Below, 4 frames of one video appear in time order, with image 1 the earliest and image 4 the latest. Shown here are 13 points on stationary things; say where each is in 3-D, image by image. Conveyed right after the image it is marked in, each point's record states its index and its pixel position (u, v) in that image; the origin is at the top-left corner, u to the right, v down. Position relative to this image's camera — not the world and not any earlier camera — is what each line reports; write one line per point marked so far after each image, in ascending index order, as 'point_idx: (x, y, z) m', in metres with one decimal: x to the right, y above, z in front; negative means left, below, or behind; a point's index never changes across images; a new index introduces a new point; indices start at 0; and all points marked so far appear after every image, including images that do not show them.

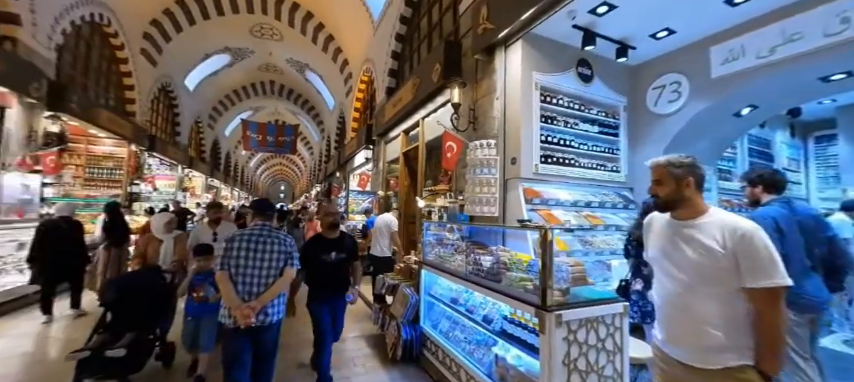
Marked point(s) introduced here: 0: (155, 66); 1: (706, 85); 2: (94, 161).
0: (-7.7, +3.6, +8.7) m
1: (+3.5, +1.3, +3.9) m
2: (-7.8, +0.7, +7.2) m
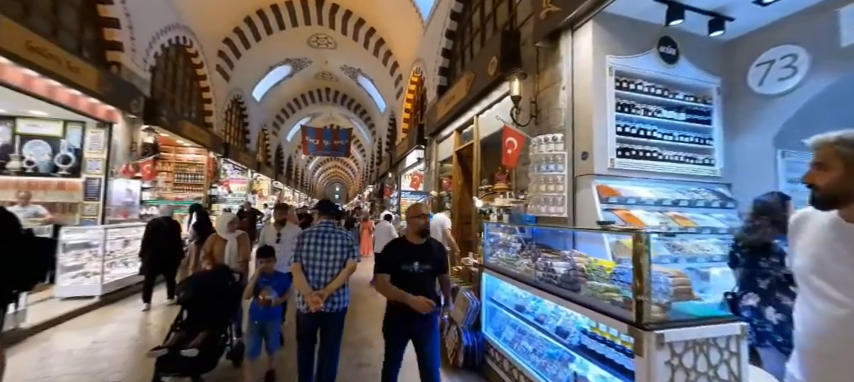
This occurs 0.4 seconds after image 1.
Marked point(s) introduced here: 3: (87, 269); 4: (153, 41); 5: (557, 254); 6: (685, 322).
0: (-6.2, +3.5, +9.6) m
1: (+4.2, +1.4, +3.1) m
2: (-6.5, +0.6, +8.1) m
3: (-4.8, -1.1, +4.3) m
4: (-5.3, +2.9, +5.9) m
5: (+1.2, -0.6, +2.8) m
6: (+1.6, -0.8, +1.9) m
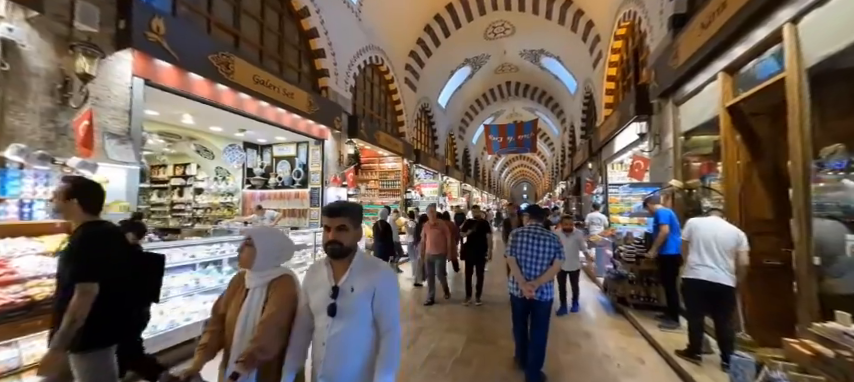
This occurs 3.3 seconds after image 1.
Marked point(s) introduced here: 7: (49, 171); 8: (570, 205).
0: (-0.4, +3.3, +10.2) m
1: (+4.8, +1.7, -1.0) m
2: (-1.3, +0.5, +9.1) m
3: (-1.9, -1.2, +5.0) m
4: (-1.7, +2.8, +6.7) m
5: (+2.1, -0.4, +0.4) m
6: (+2.1, -0.7, -0.6) m
7: (-2.9, +0.2, +2.4) m
8: (+5.8, -0.6, +12.4) m
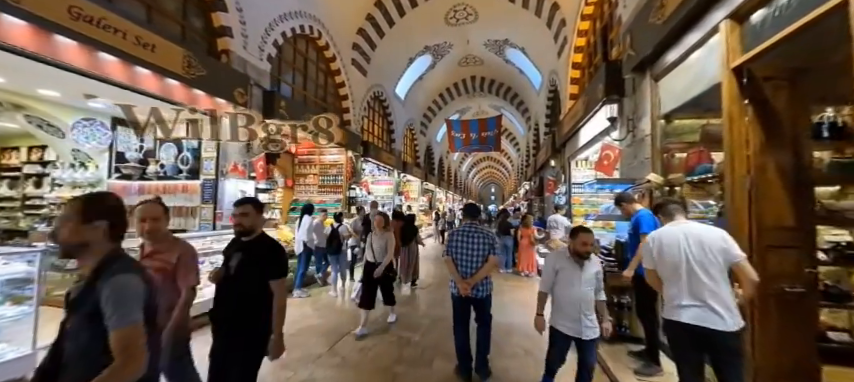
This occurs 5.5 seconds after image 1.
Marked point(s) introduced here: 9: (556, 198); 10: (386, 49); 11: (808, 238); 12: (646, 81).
0: (-1.8, +3.4, +9.0) m
1: (+4.3, +1.7, -1.6) m
2: (-2.7, +0.6, +7.9) m
3: (-2.9, -1.1, +3.7) m
4: (-2.7, +2.9, +5.4) m
5: (+1.6, -0.4, -0.5) m
6: (+1.6, -0.6, -1.5) m
7: (-3.6, +0.3, +1.0) m
8: (+4.0, -0.6, +11.8) m
9: (+3.2, -0.2, +7.5) m
10: (-1.3, +4.4, +9.5) m
11: (+2.4, -0.3, +1.9) m
12: (+2.7, +1.2, +3.7) m
